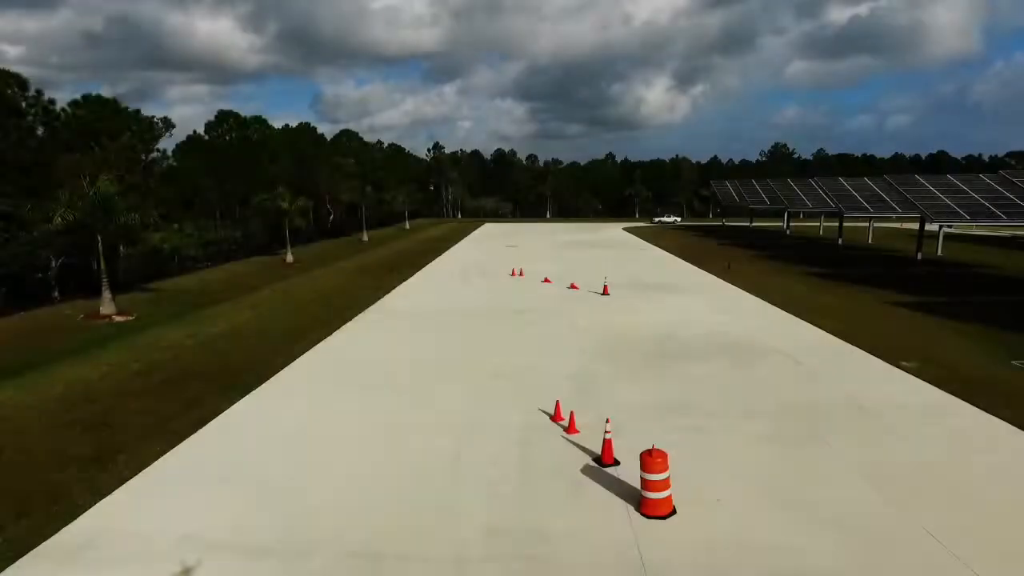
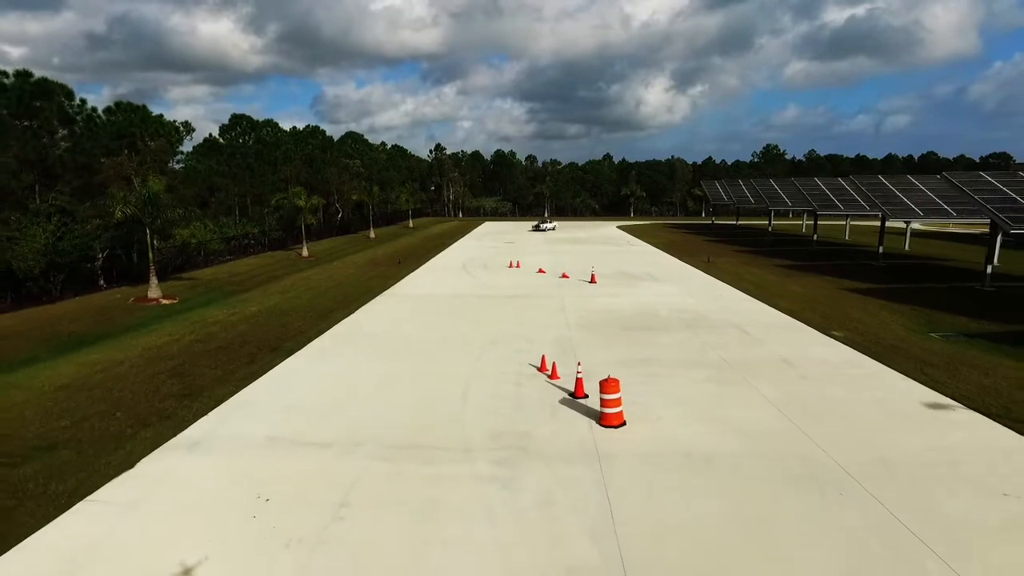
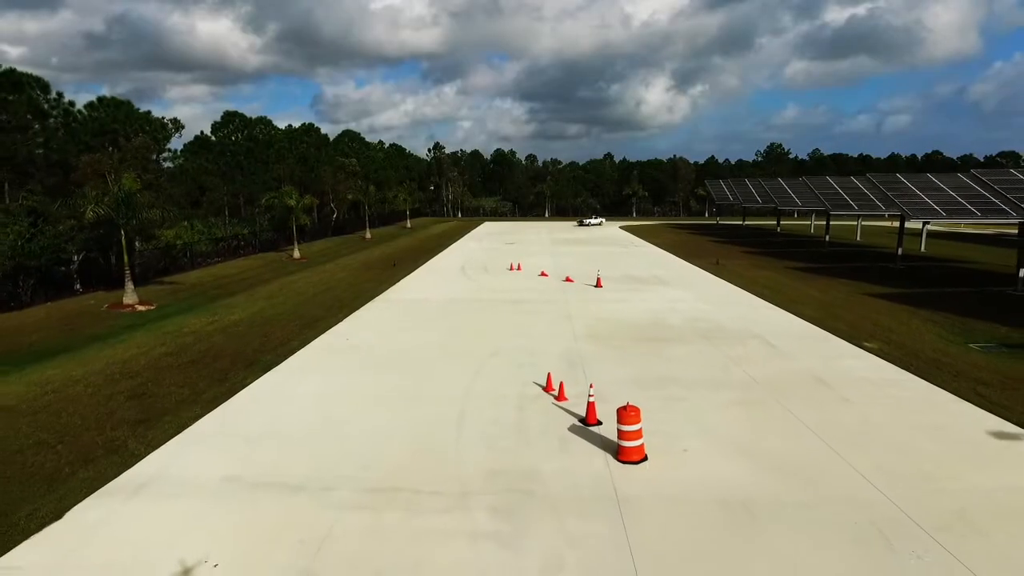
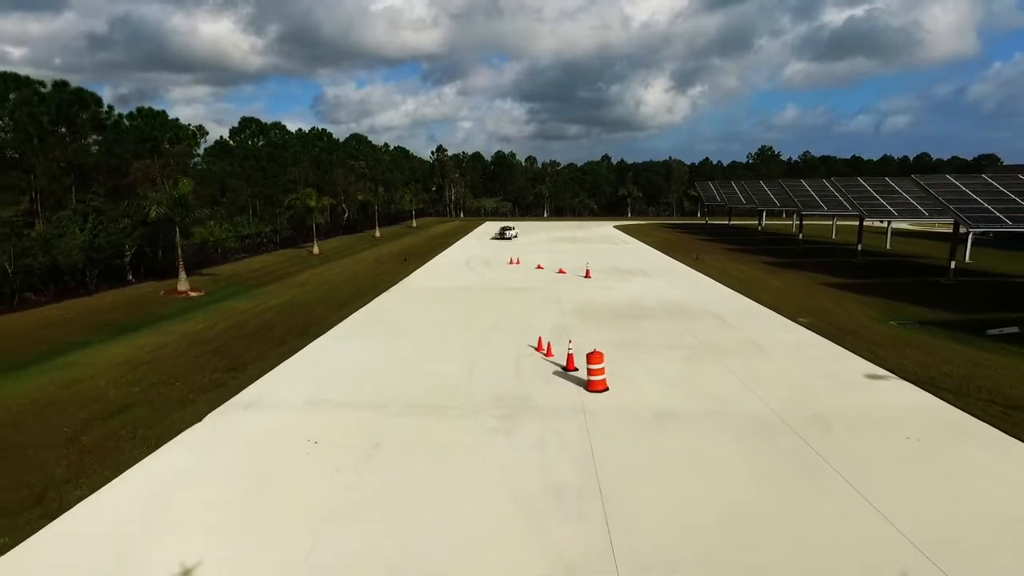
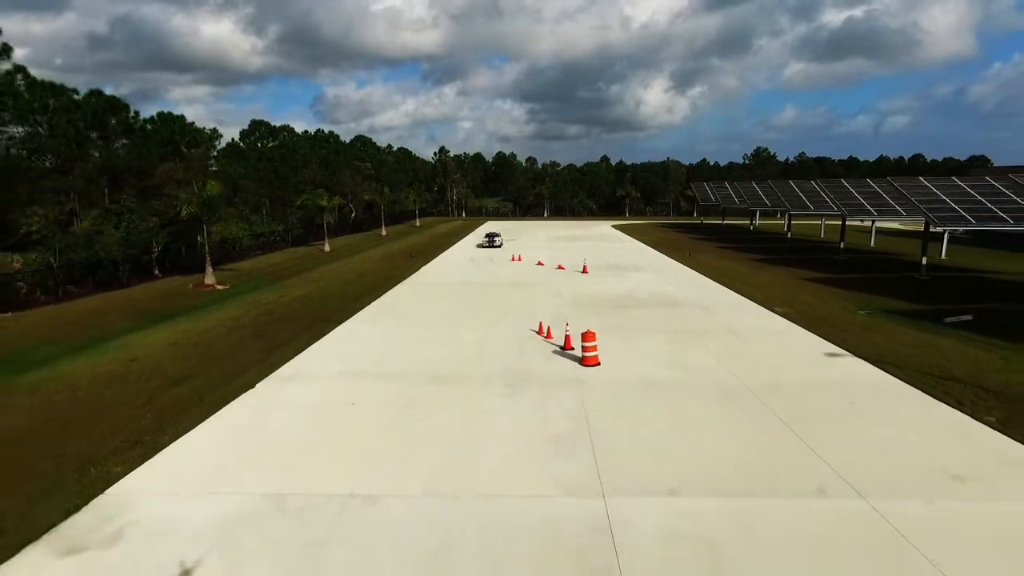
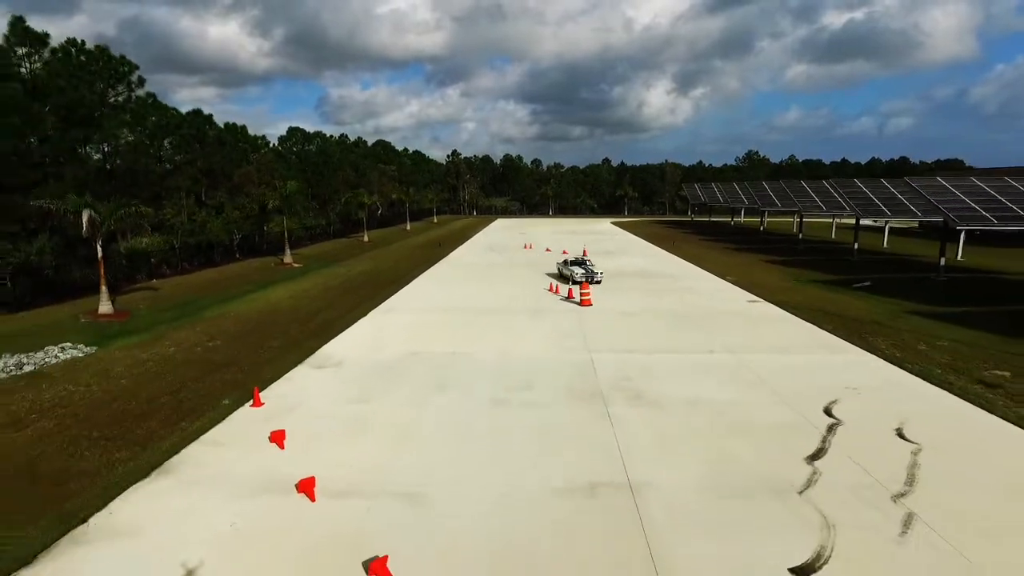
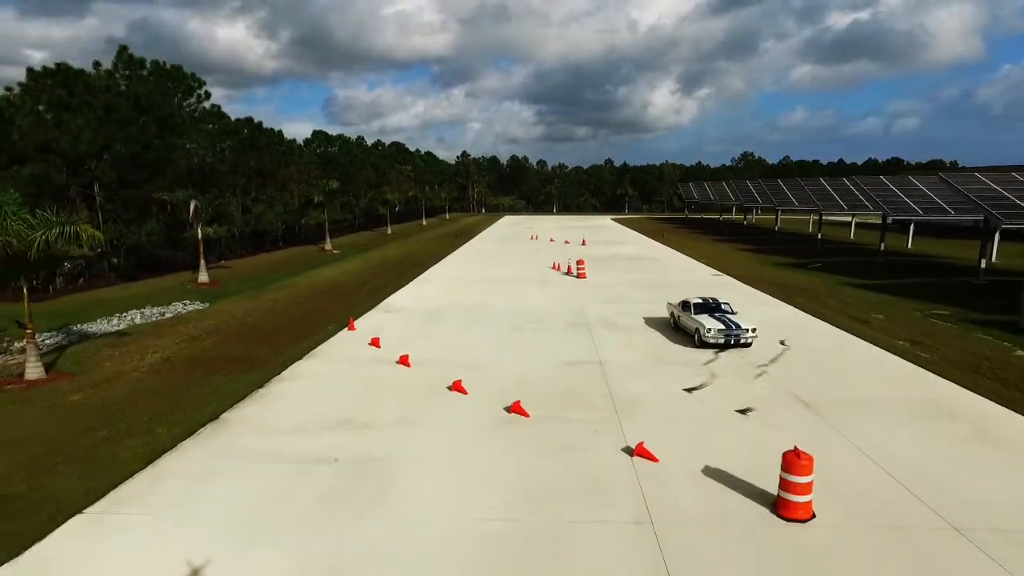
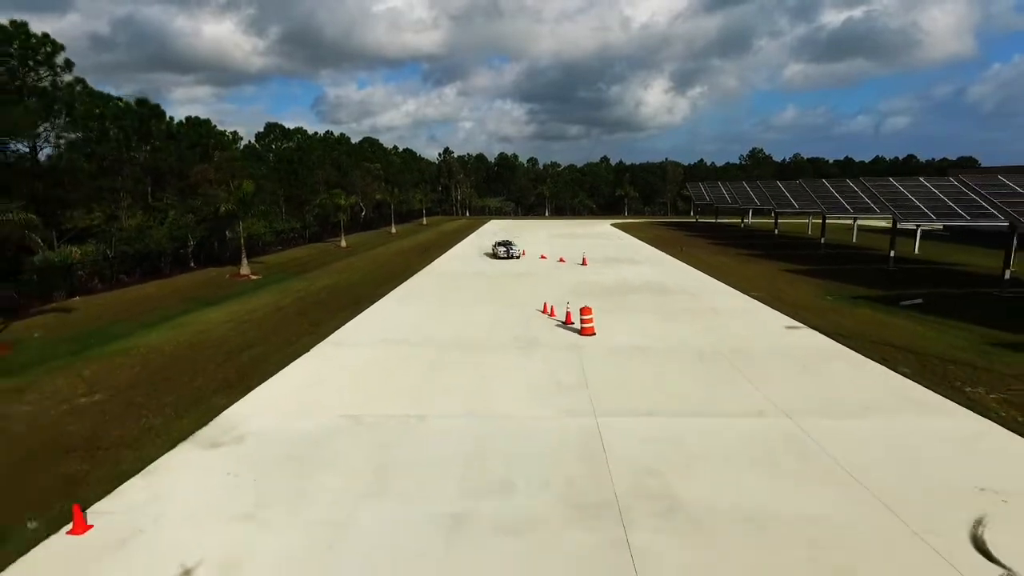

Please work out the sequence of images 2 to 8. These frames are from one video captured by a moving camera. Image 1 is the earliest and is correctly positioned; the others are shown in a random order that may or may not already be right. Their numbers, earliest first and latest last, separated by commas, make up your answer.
3, 2, 4, 5, 8, 6, 7
